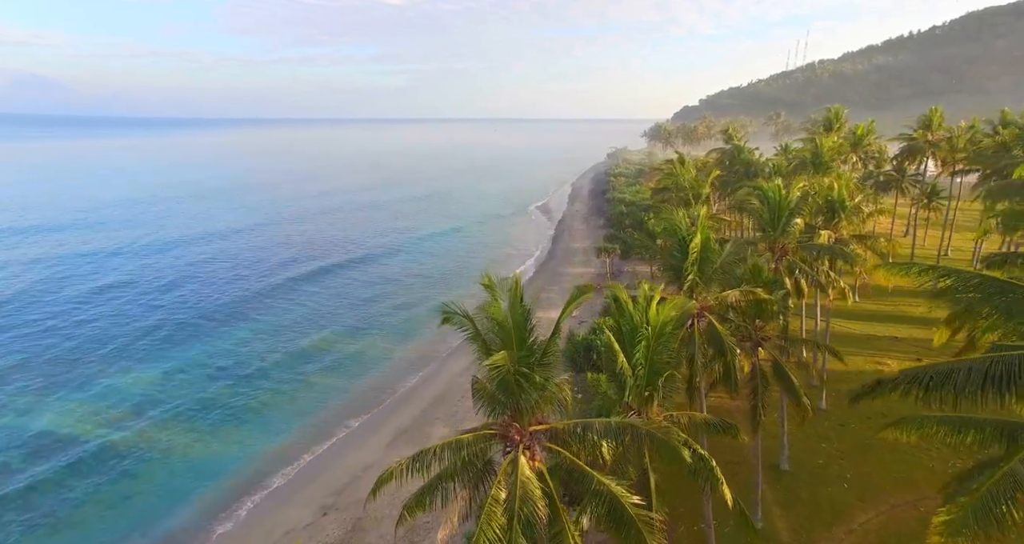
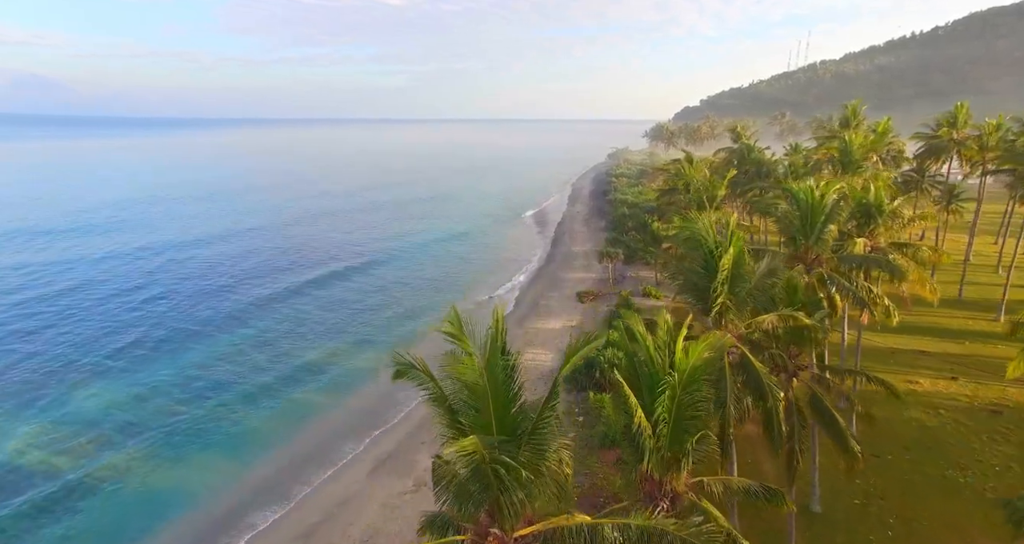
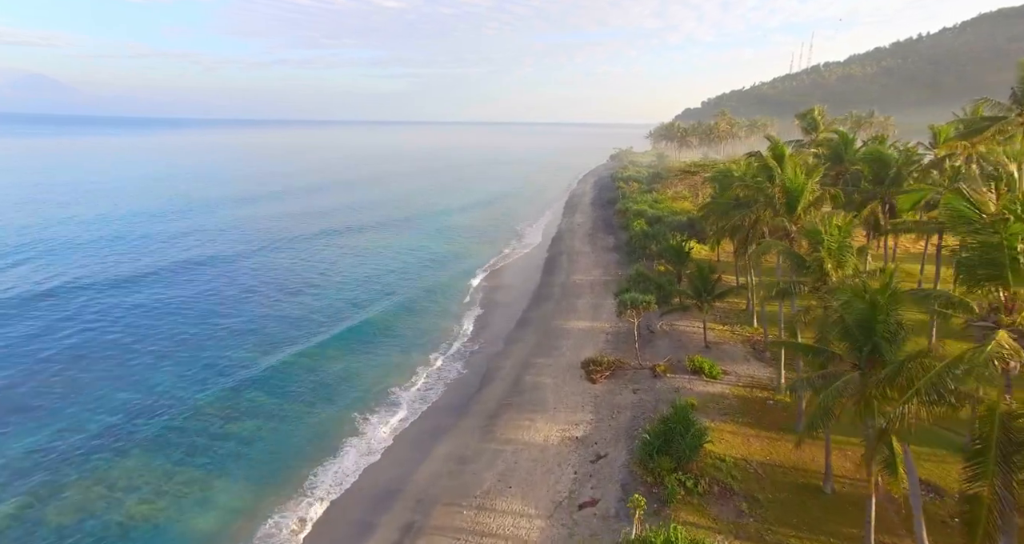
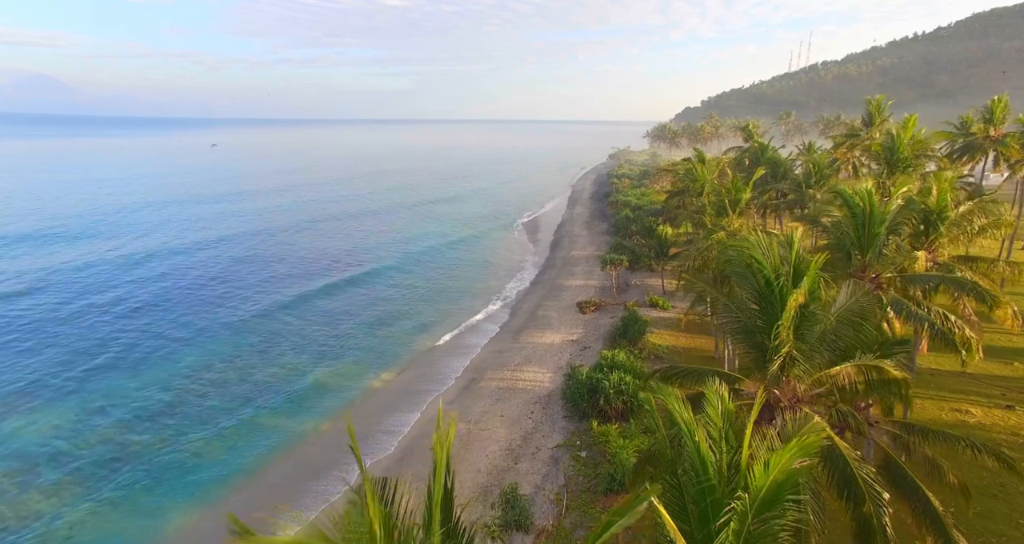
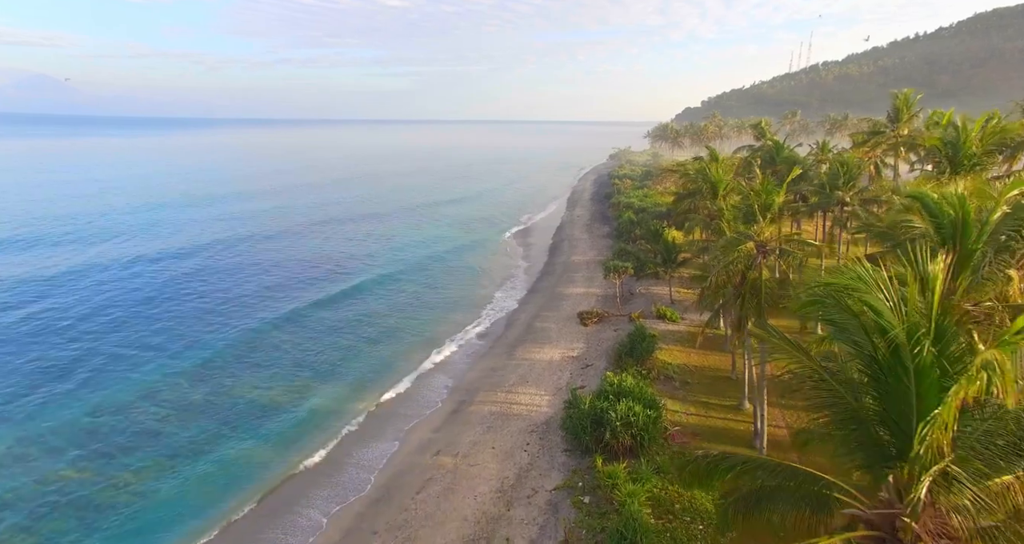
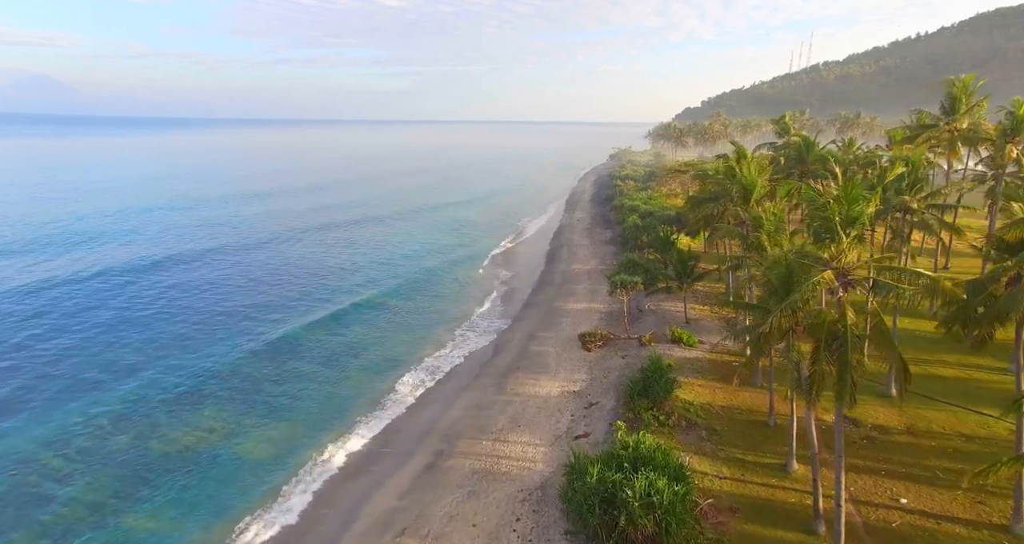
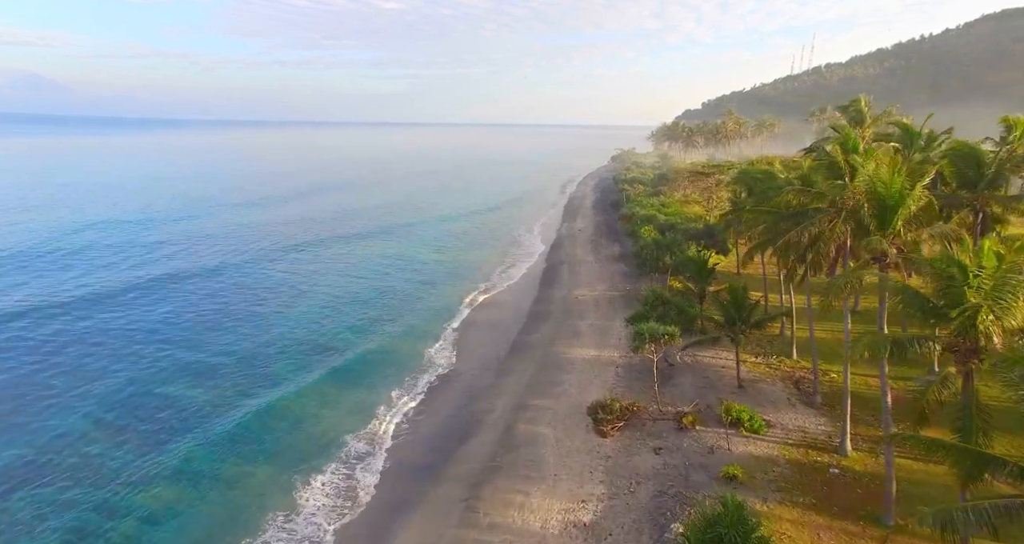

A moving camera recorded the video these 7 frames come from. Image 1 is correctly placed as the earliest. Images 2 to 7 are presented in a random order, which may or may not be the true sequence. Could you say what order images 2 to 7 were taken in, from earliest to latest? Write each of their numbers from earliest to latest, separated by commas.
2, 4, 5, 6, 3, 7
